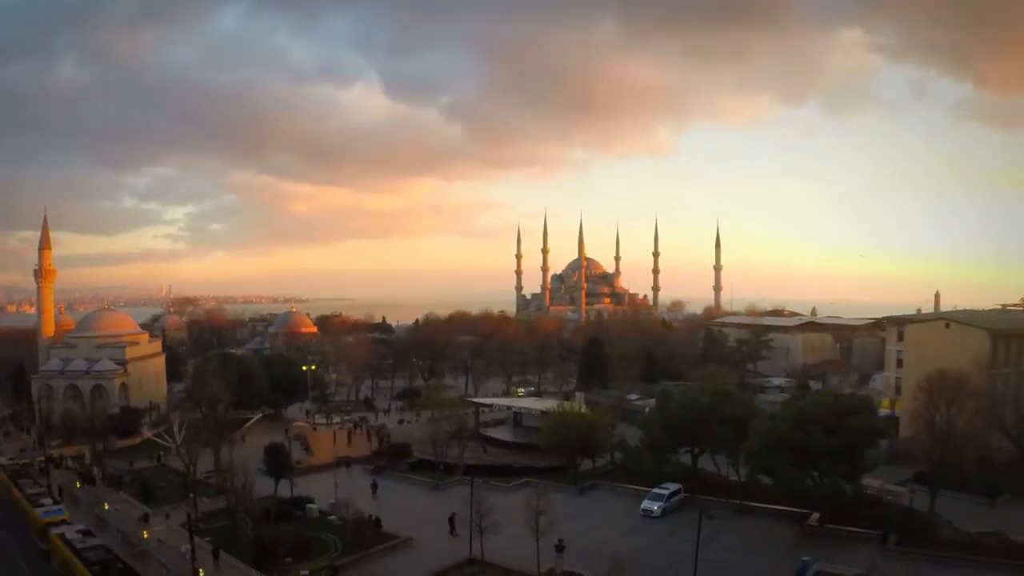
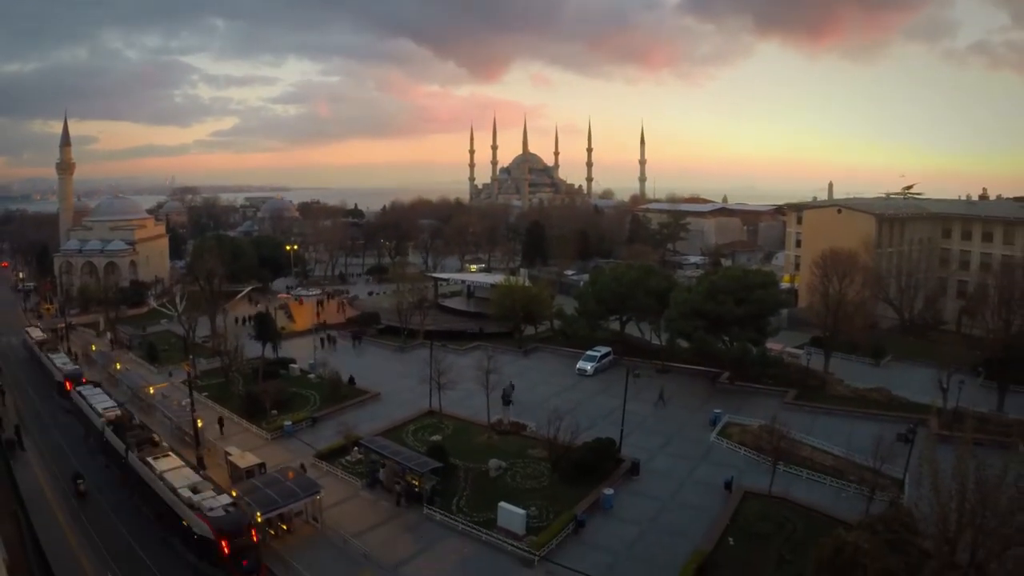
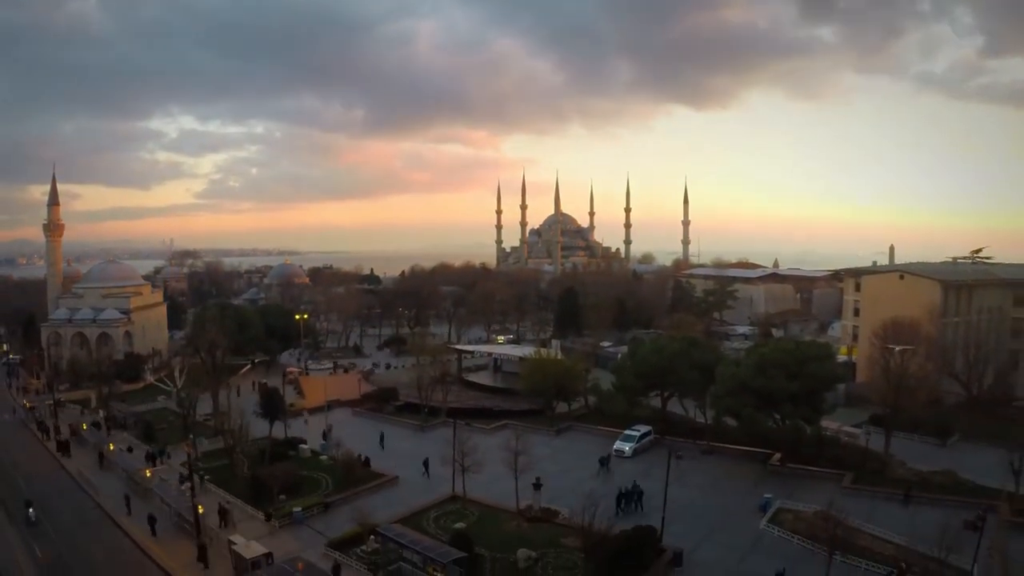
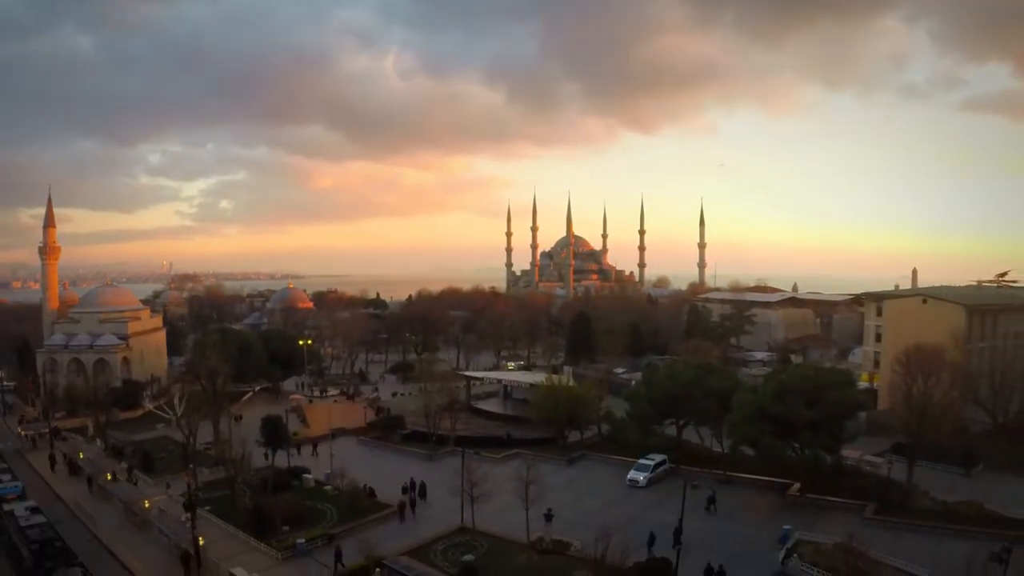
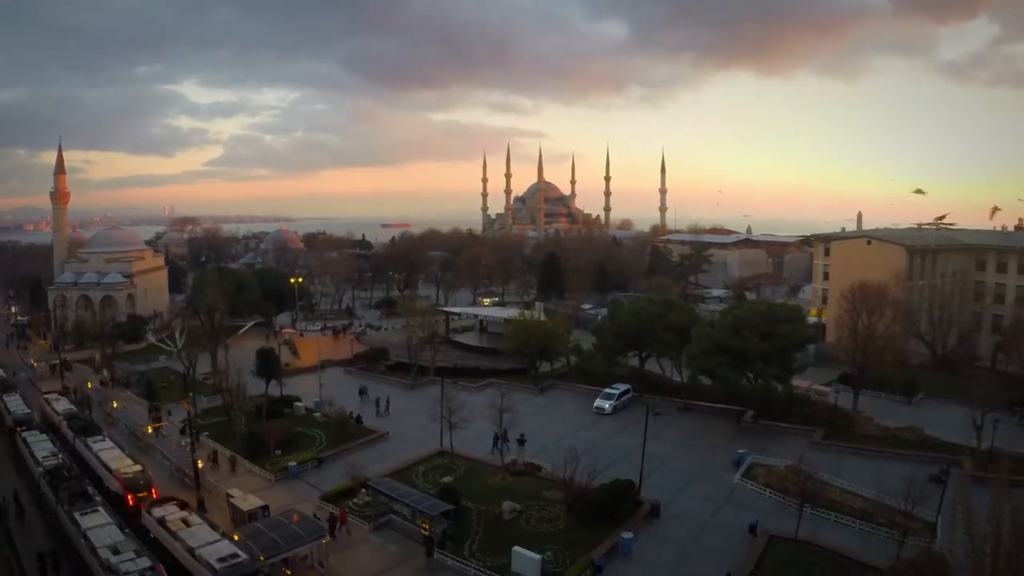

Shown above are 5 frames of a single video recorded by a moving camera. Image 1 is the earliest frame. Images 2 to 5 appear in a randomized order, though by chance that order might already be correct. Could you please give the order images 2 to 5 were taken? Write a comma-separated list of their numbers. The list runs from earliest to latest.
4, 3, 5, 2
